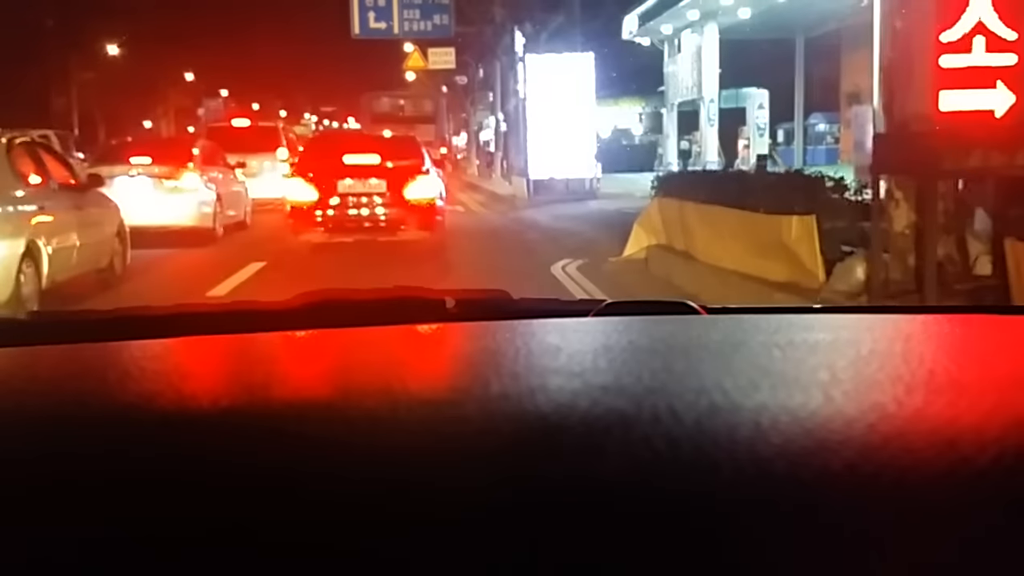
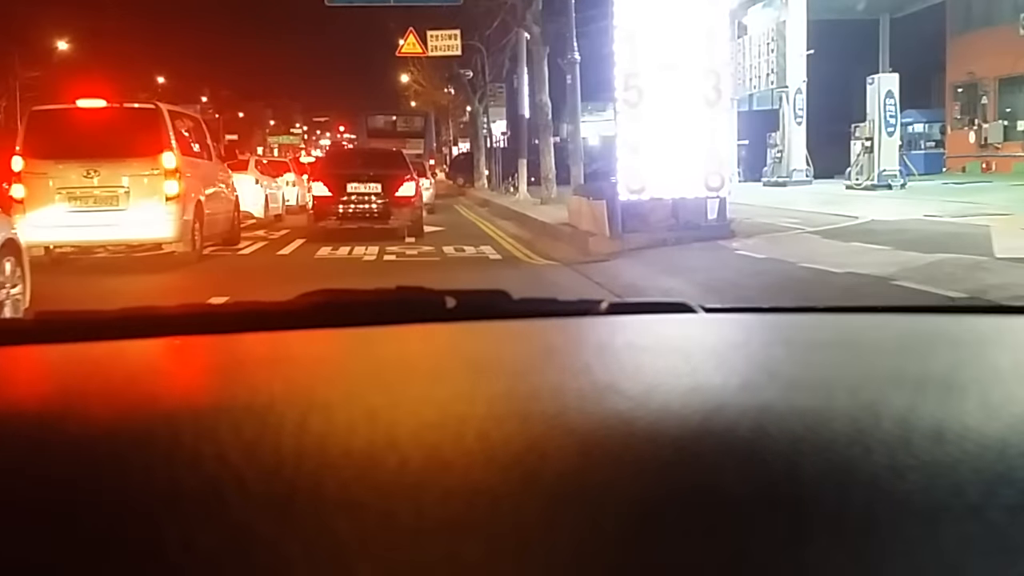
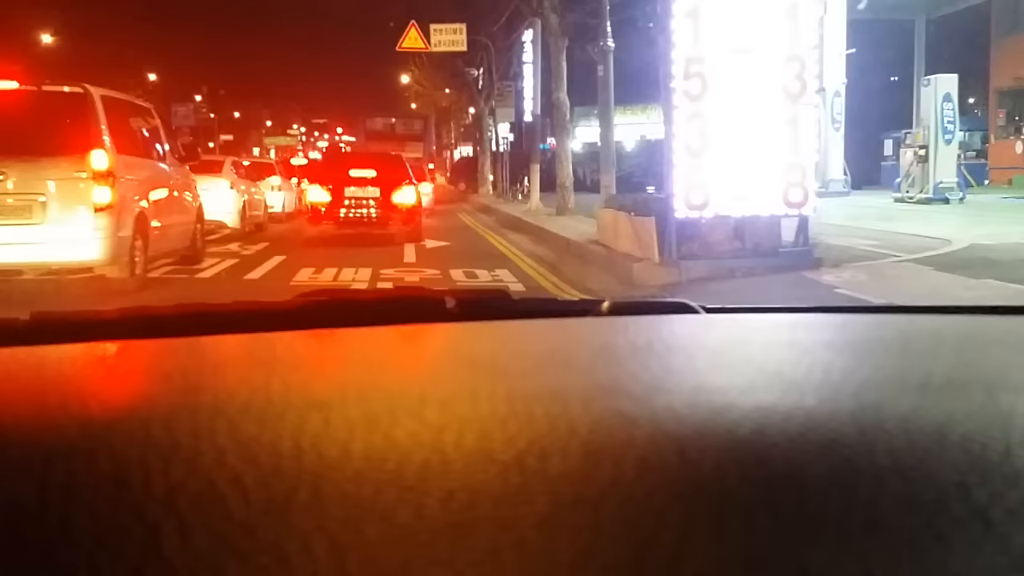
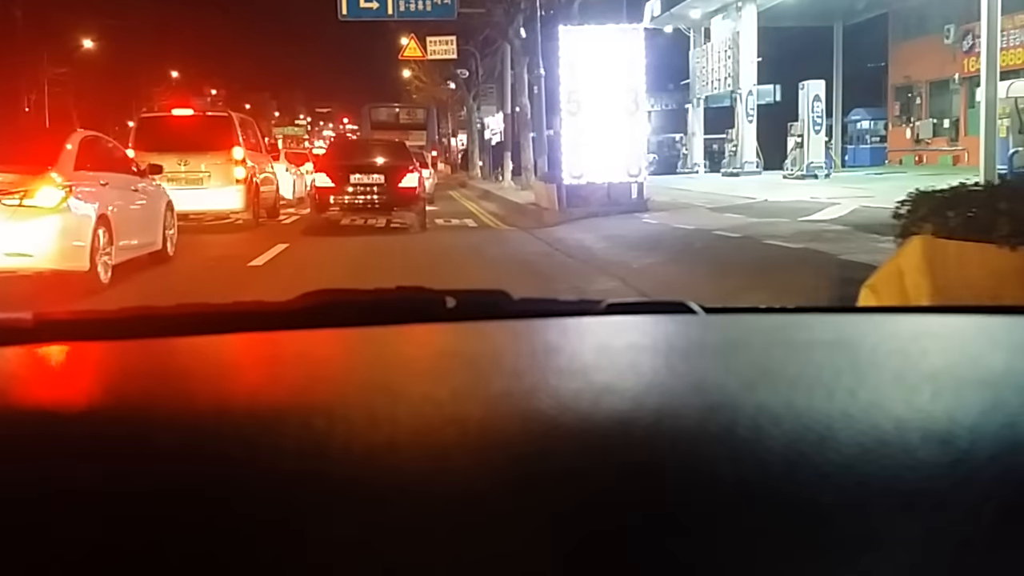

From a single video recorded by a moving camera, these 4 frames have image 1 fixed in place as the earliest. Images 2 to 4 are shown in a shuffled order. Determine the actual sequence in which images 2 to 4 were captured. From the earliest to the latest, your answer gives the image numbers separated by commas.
4, 2, 3
